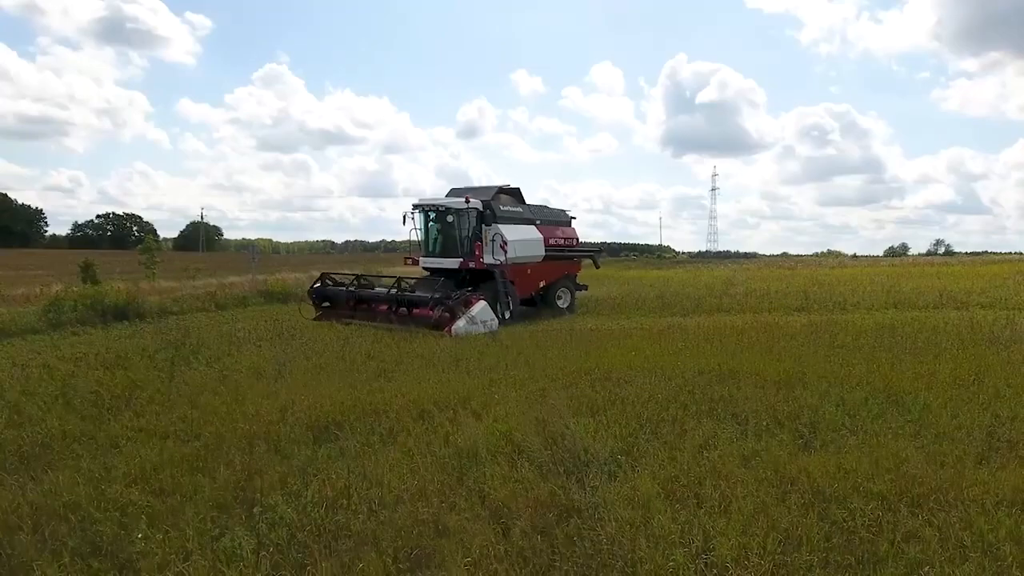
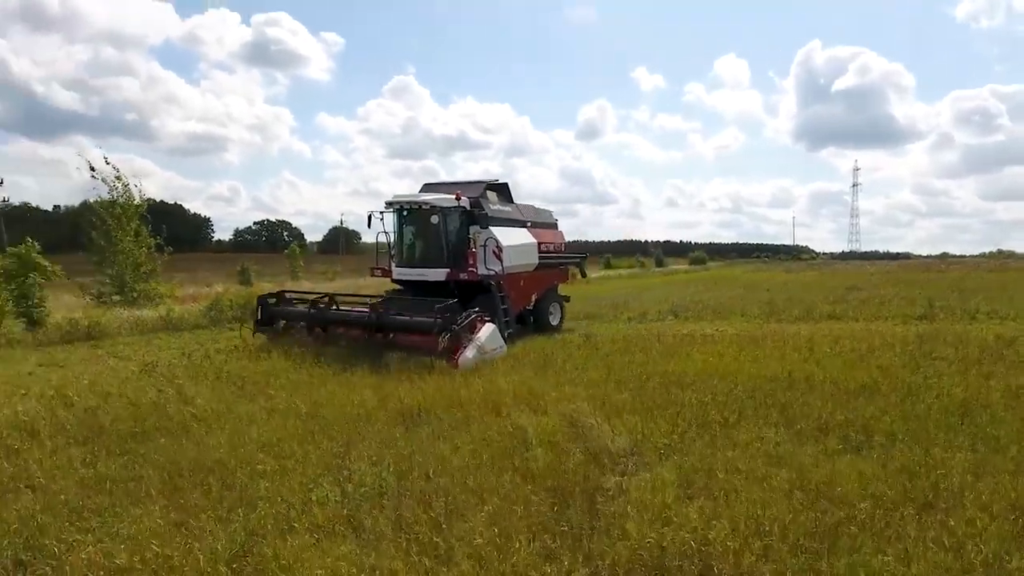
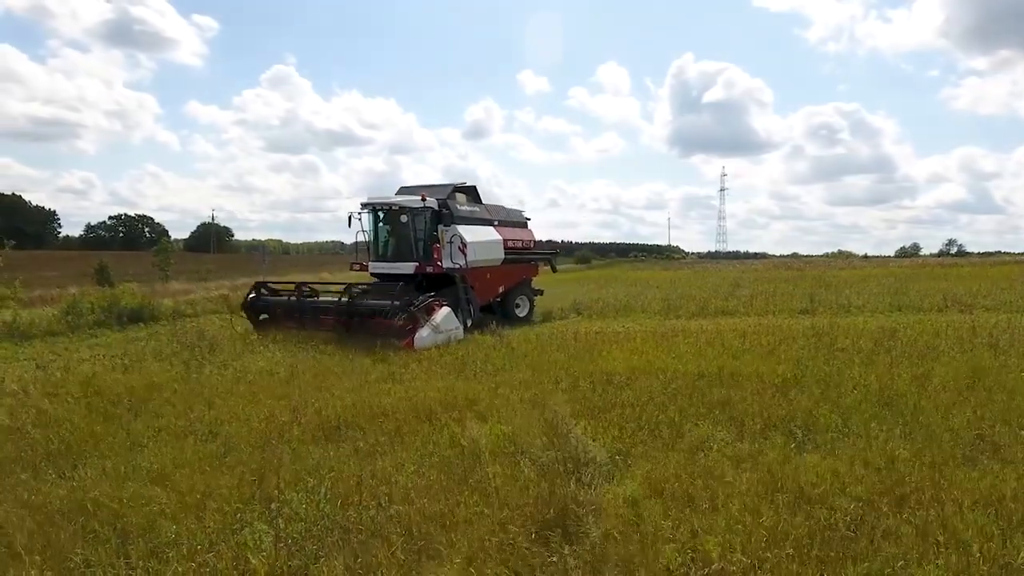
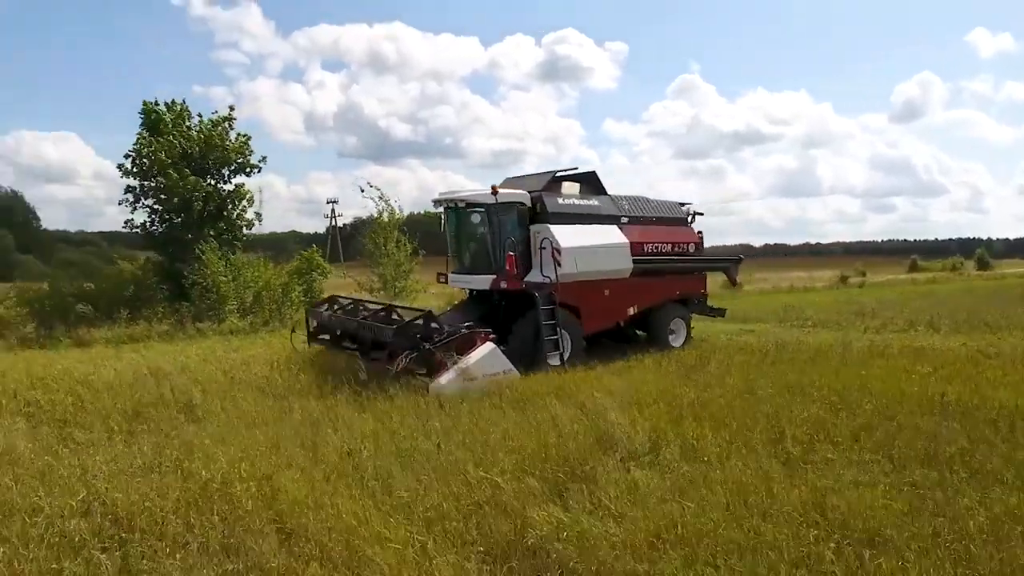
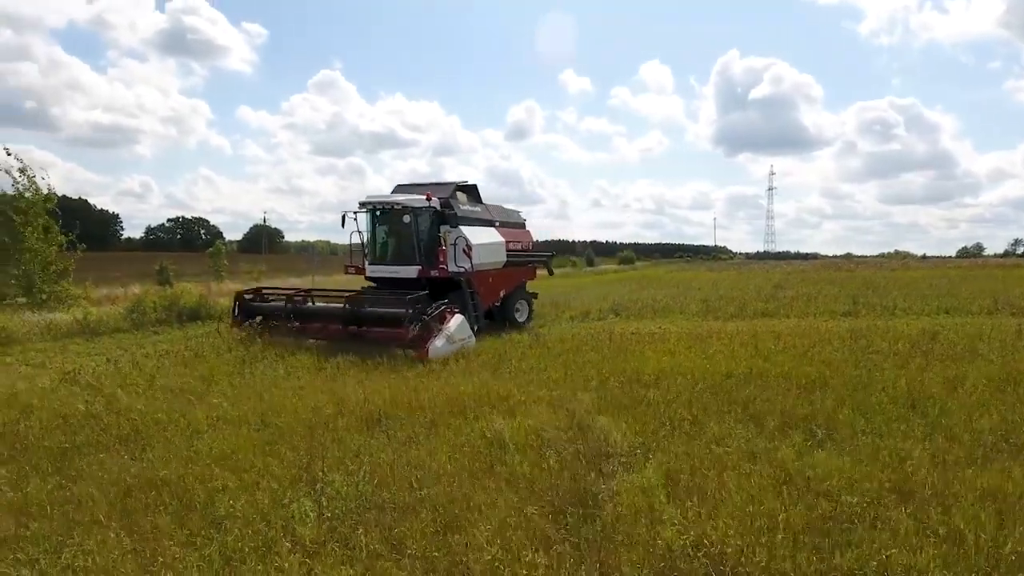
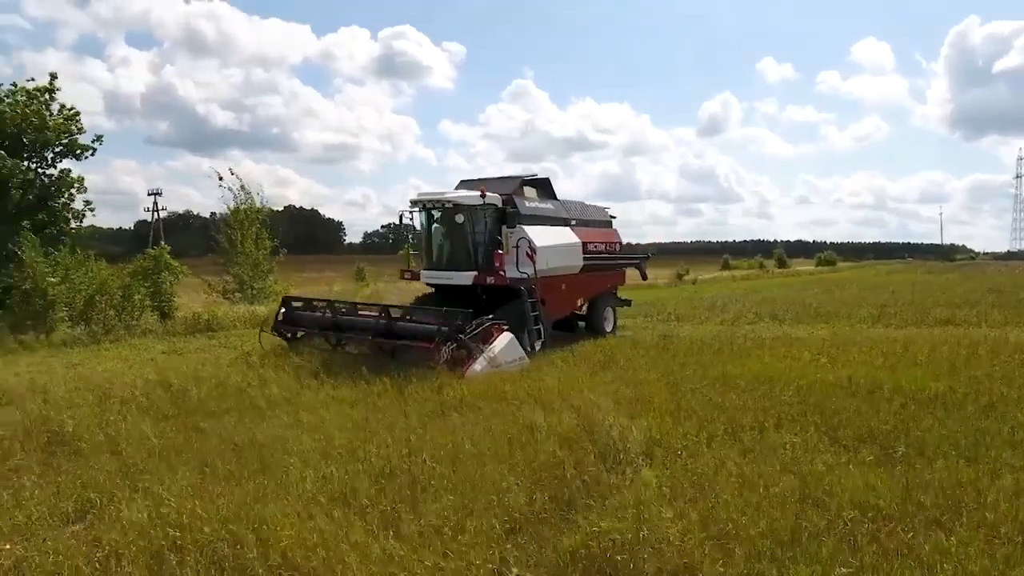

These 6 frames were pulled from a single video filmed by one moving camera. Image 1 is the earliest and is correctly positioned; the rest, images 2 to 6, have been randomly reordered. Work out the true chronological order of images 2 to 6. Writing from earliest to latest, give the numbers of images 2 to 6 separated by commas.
3, 5, 2, 6, 4
